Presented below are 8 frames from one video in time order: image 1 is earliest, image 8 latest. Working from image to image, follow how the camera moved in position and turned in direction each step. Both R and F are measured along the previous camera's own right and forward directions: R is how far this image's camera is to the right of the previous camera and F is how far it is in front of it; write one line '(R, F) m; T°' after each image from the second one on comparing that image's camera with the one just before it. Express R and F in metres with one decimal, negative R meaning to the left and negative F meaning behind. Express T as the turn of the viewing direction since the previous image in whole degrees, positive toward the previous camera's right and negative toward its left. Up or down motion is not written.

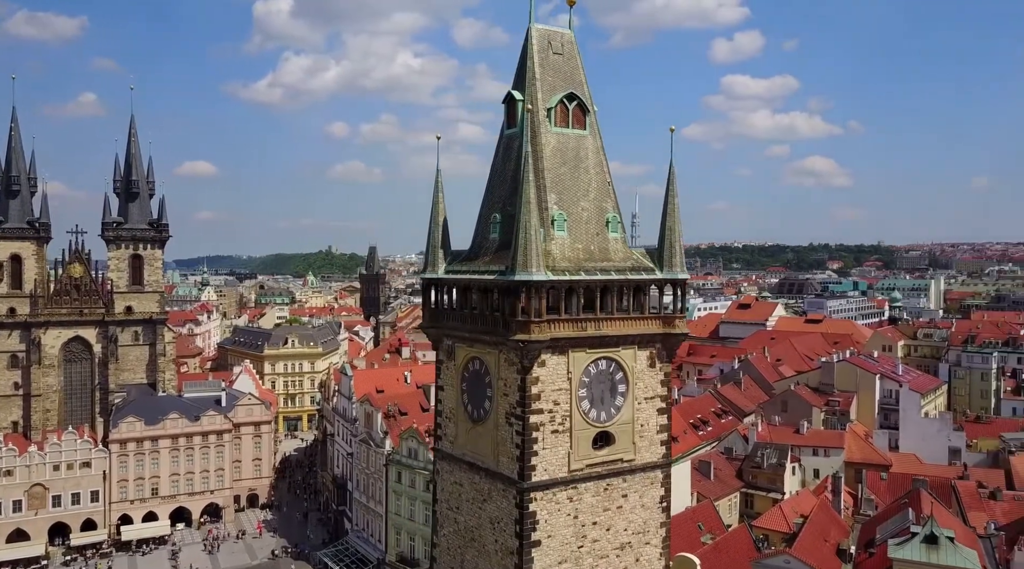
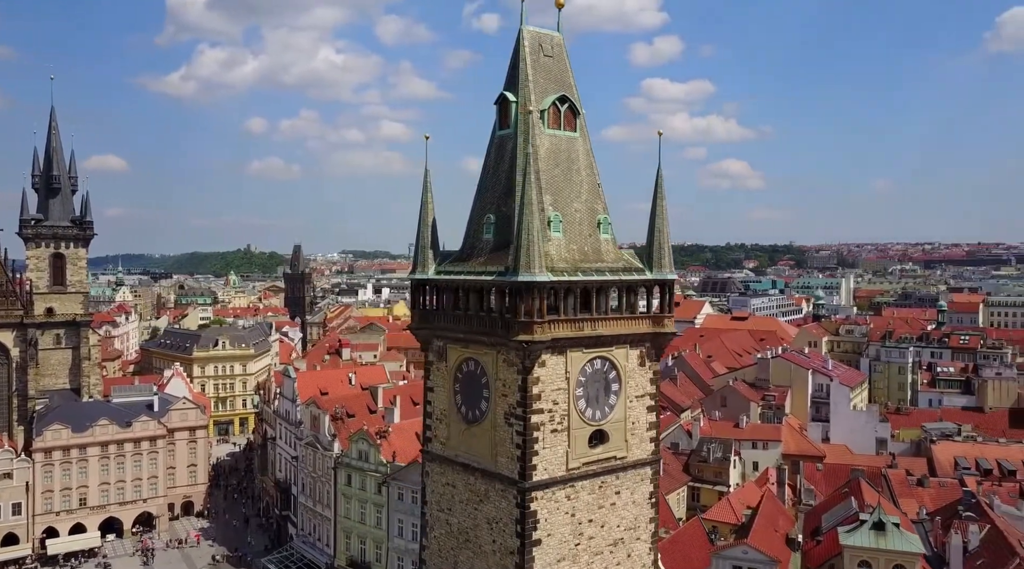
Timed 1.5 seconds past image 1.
(-2.6, 0.0) m; +6°
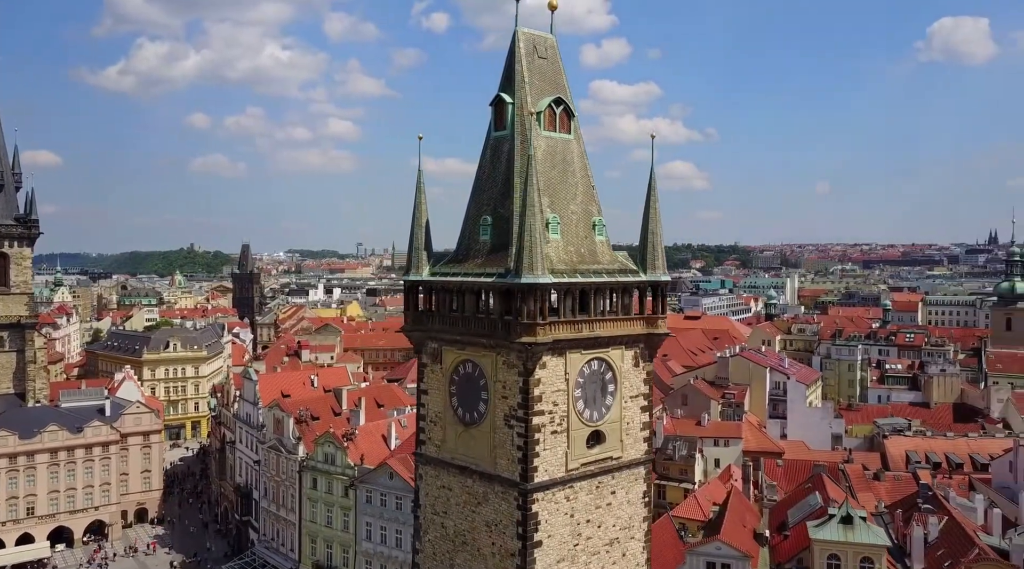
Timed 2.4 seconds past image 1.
(-1.7, +0.1) m; +4°
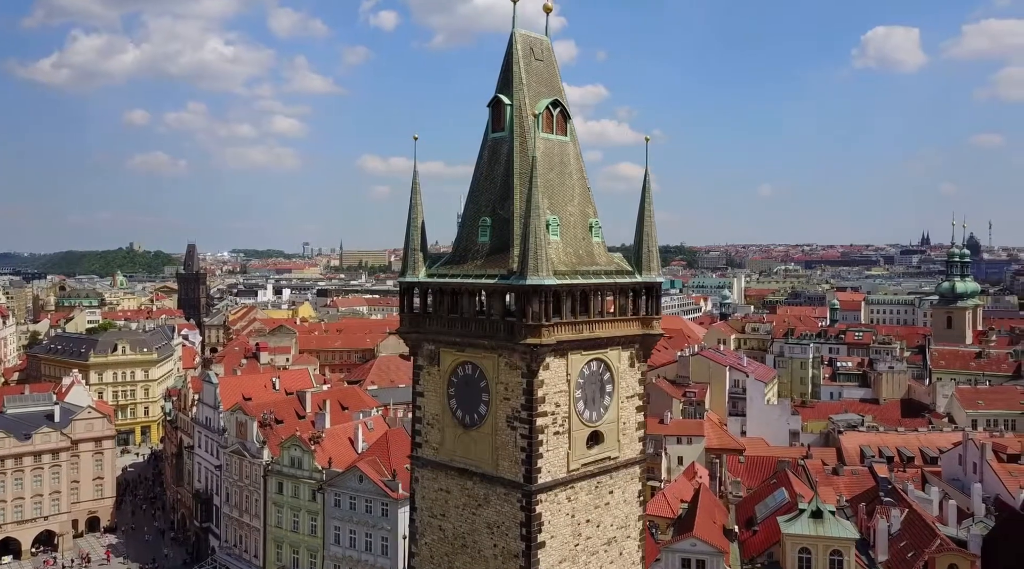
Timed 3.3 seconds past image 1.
(-1.9, 0.0) m; +4°
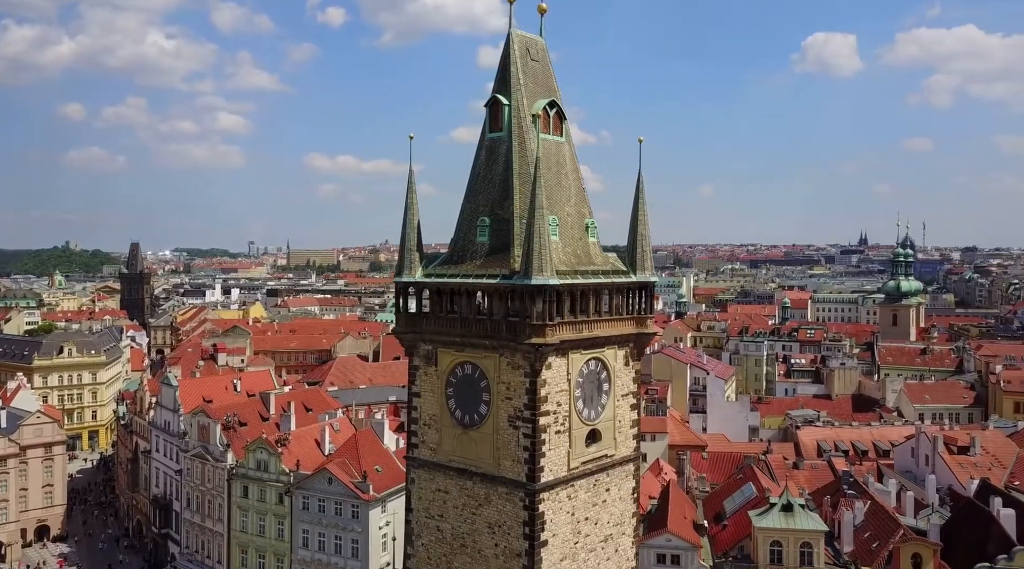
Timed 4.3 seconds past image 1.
(-1.8, 0.0) m; +4°
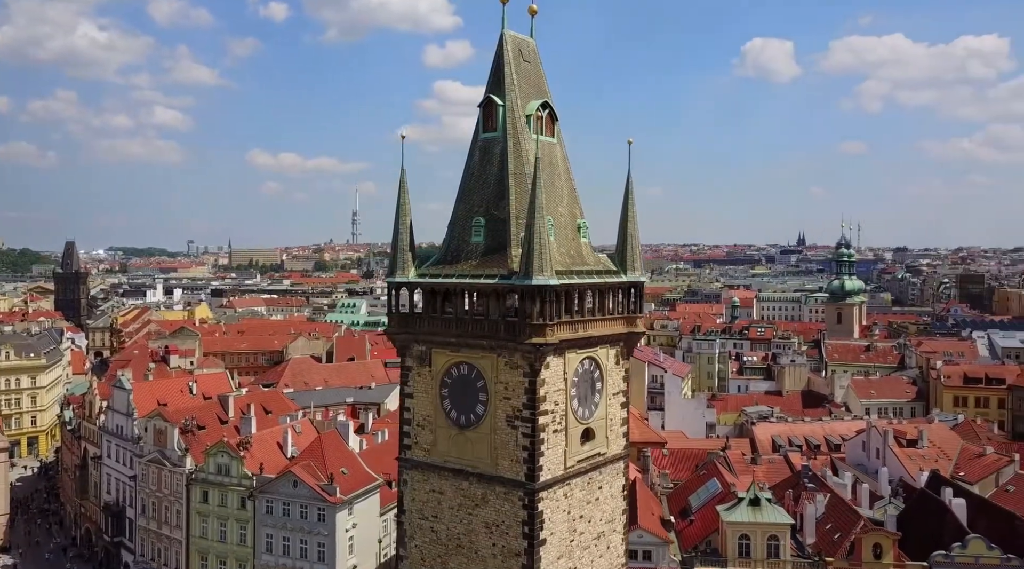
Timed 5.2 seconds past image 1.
(-1.8, 0.0) m; +5°
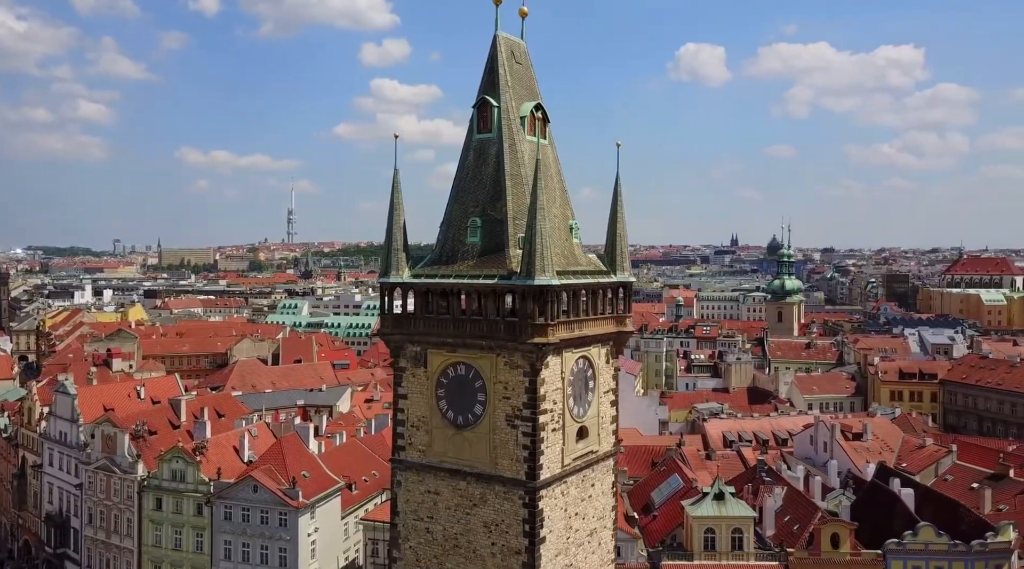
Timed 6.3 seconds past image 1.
(-2.1, +0.1) m; +5°
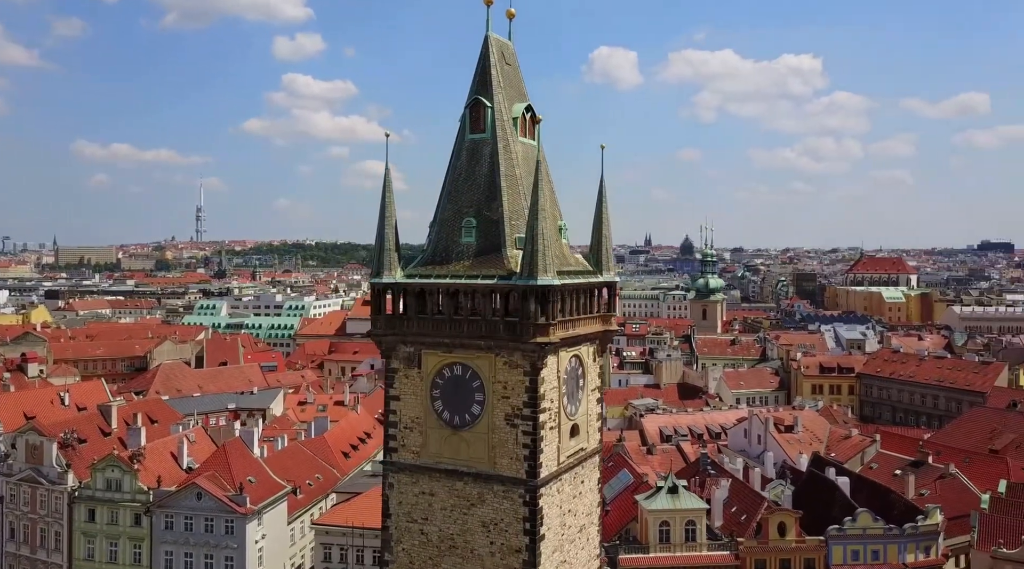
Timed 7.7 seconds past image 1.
(-2.8, +0.4) m; +7°
